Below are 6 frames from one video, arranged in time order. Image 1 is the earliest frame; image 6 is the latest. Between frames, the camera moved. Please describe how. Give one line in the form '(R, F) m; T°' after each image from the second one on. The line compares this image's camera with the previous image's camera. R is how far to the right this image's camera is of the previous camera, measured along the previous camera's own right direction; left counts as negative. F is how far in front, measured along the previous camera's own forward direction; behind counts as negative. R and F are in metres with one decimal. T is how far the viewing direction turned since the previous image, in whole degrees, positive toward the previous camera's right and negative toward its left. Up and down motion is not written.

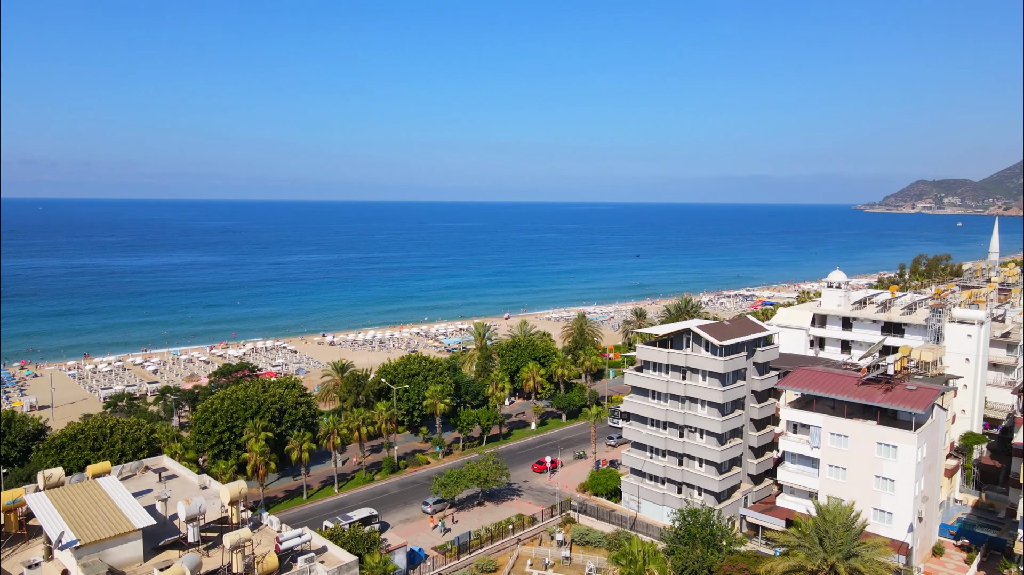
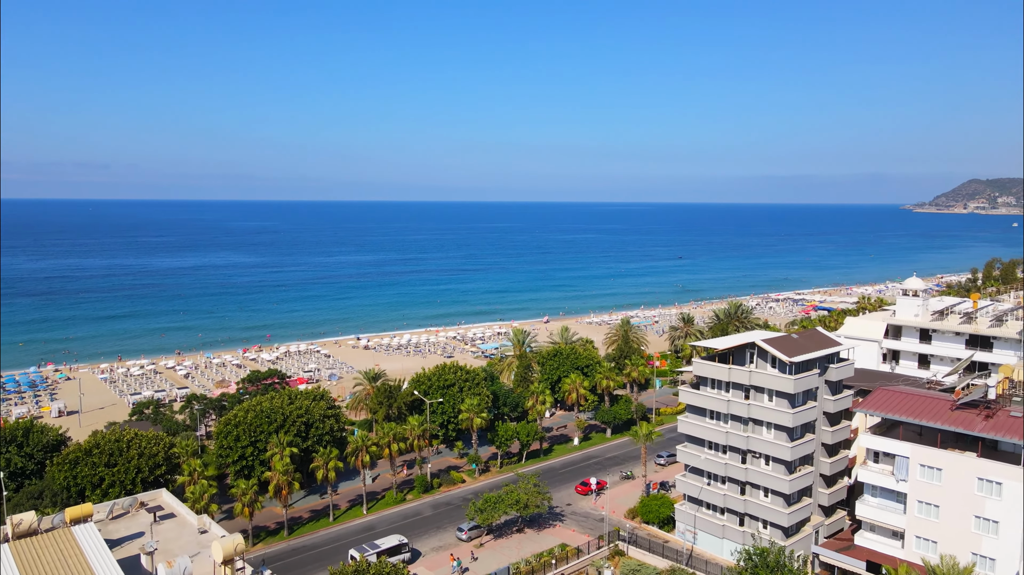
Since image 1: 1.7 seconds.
(-0.1, +1.3) m; -3°
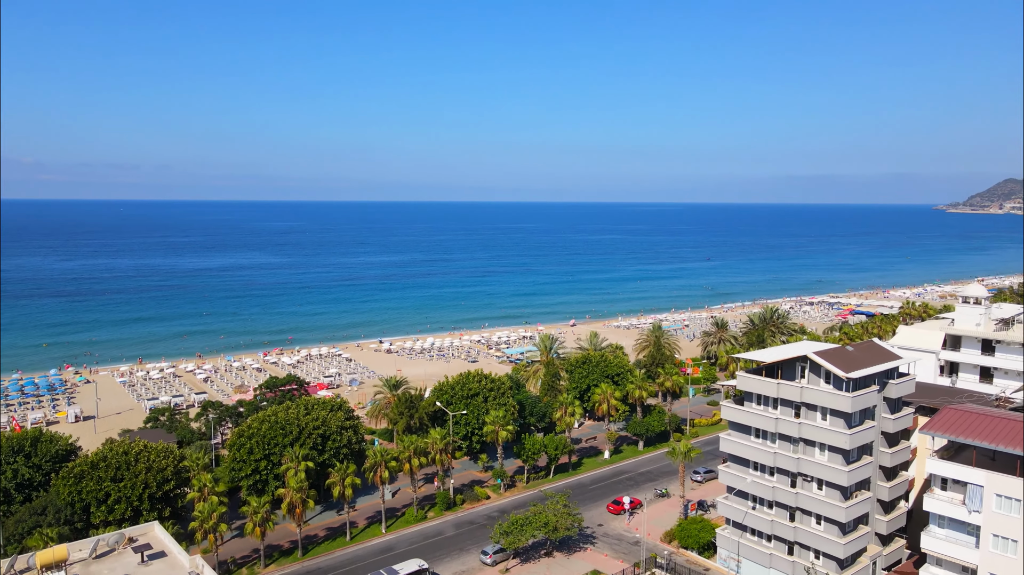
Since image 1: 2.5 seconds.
(-0.1, +1.0) m; -2°
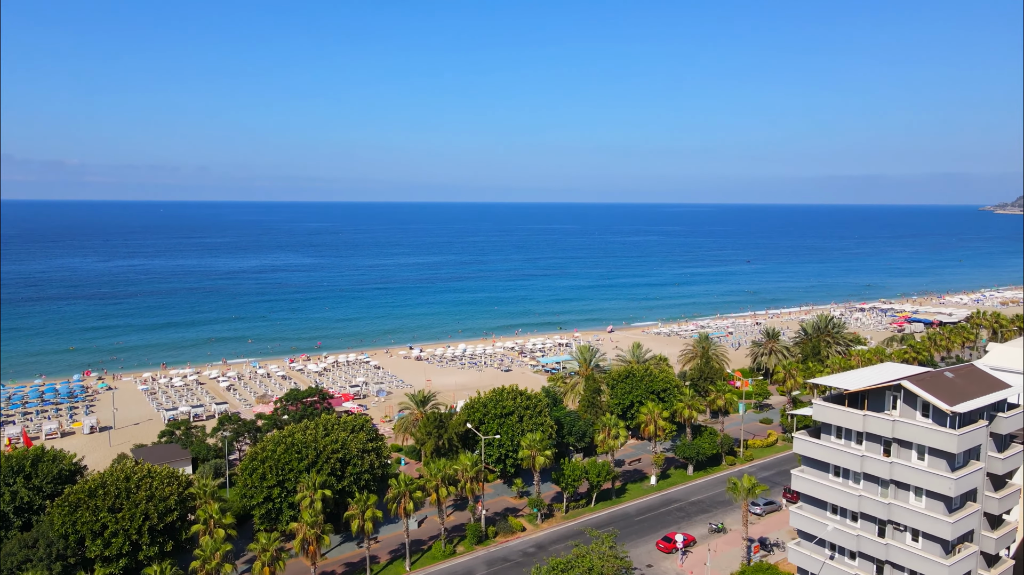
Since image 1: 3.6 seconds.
(-0.1, +1.6) m; -3°
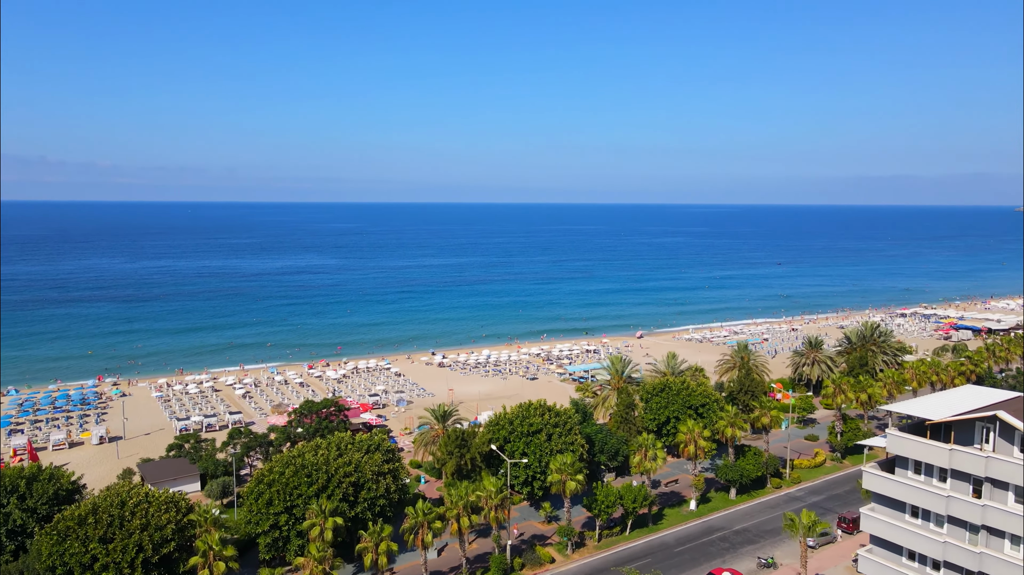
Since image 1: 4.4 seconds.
(-0.1, +1.3) m; -2°
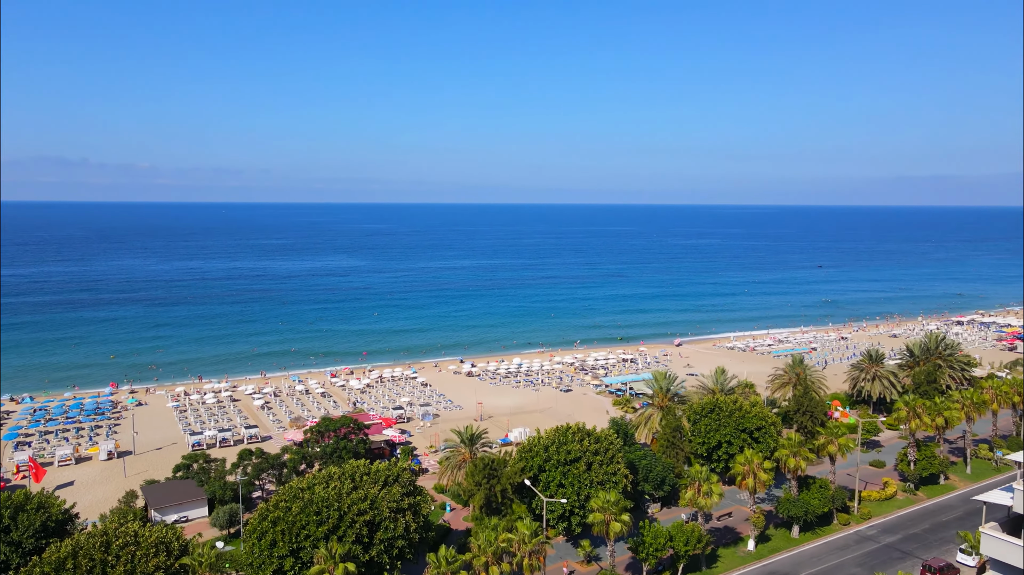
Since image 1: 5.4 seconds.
(-0.1, +1.6) m; -2°
